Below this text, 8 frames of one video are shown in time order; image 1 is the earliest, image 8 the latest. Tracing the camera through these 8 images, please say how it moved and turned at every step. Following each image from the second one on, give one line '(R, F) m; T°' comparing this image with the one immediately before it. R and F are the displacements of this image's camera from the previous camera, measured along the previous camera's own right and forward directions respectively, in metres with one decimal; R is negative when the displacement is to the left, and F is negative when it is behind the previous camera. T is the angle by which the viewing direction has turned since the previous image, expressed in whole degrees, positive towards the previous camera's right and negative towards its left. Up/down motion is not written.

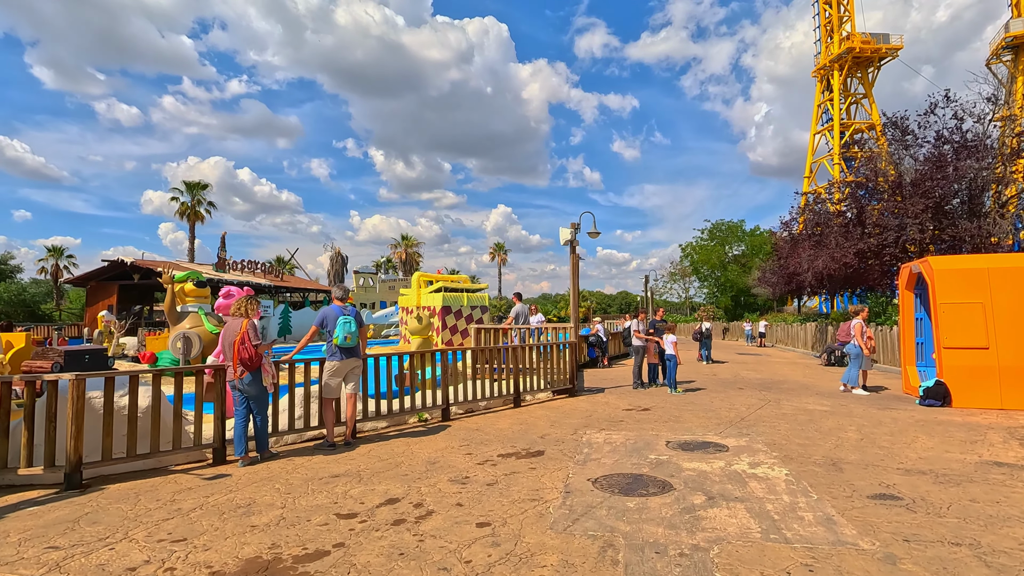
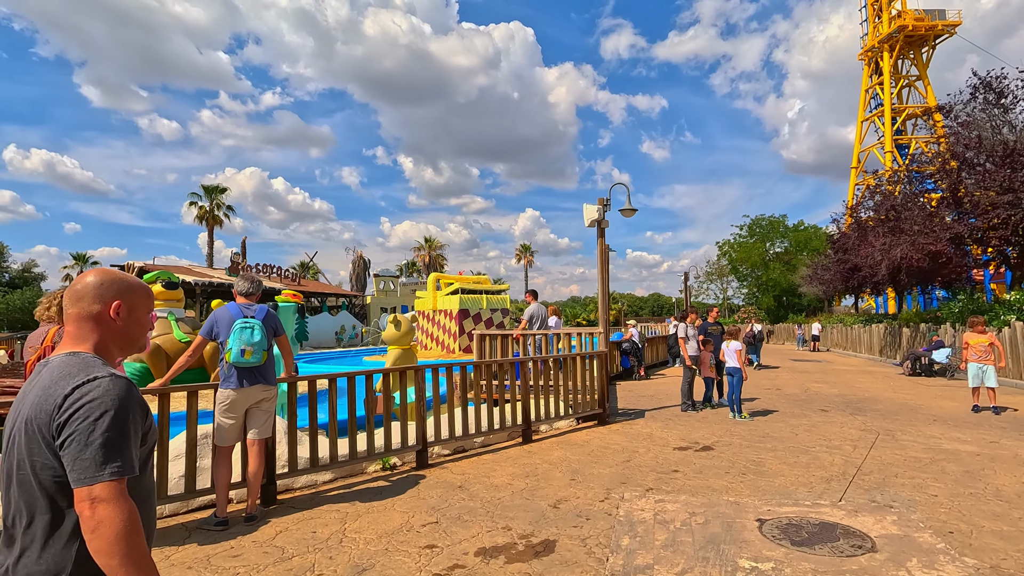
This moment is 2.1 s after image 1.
(+0.3, +2.4) m; -3°
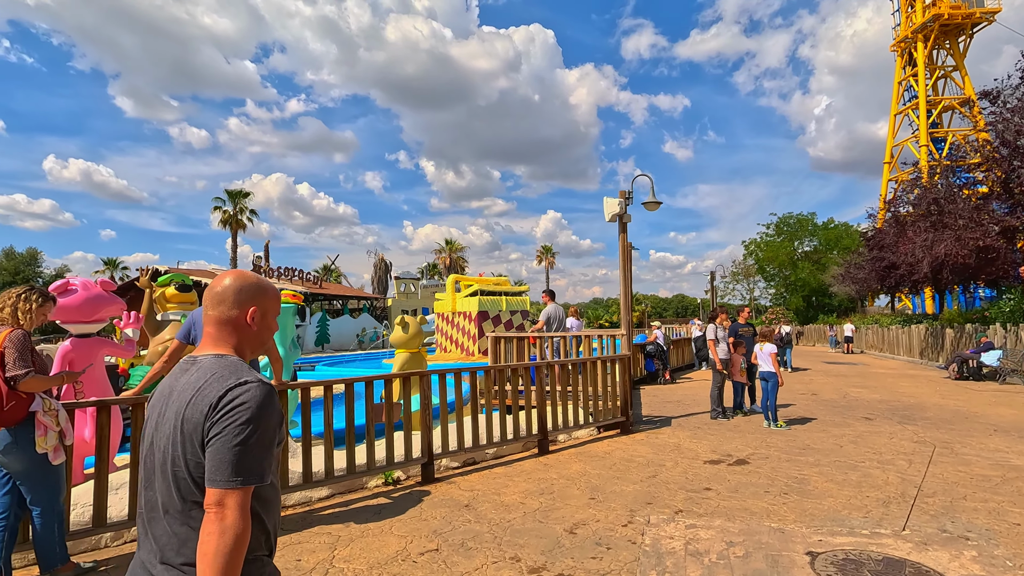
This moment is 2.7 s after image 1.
(+0.1, +0.5) m; -2°
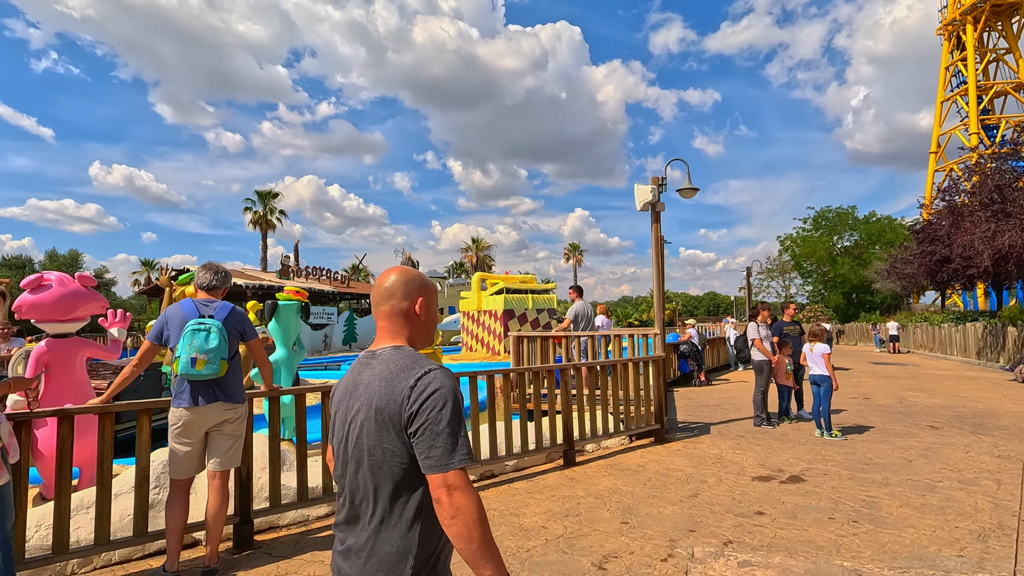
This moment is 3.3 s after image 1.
(+0.1, +0.6) m; -3°
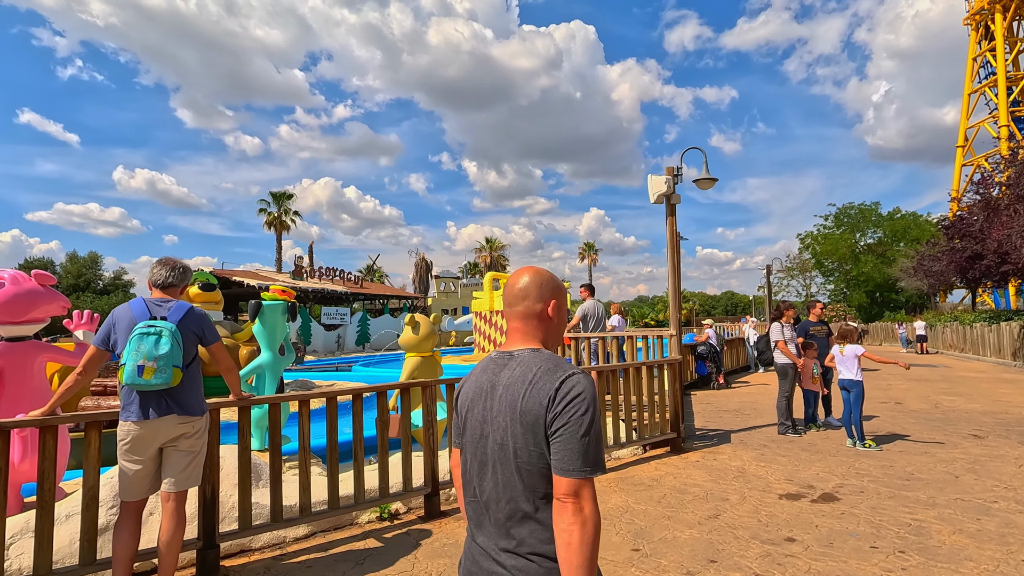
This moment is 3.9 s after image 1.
(+0.1, +0.4) m; -2°
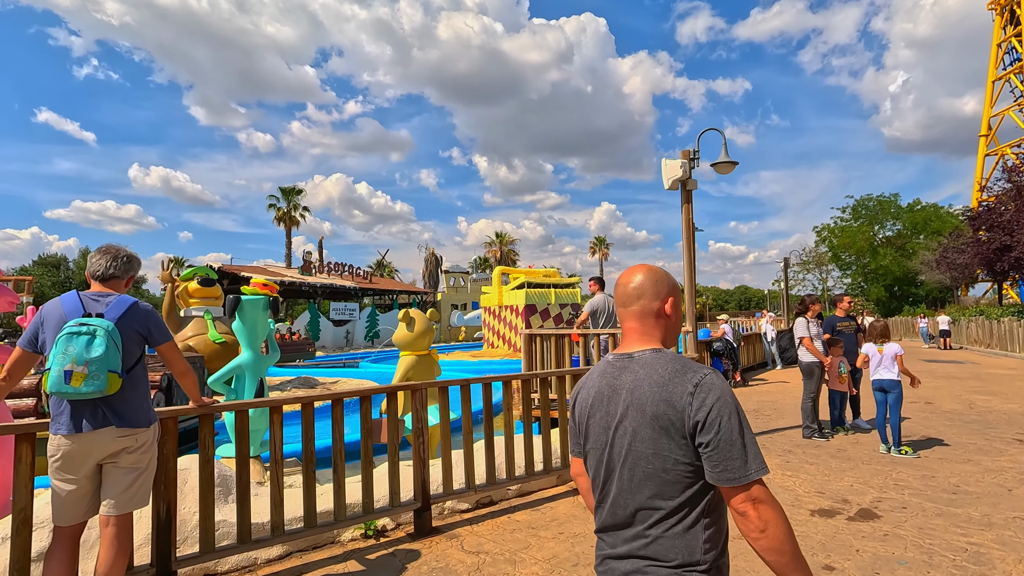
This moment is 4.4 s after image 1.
(+0.1, +0.5) m; -1°
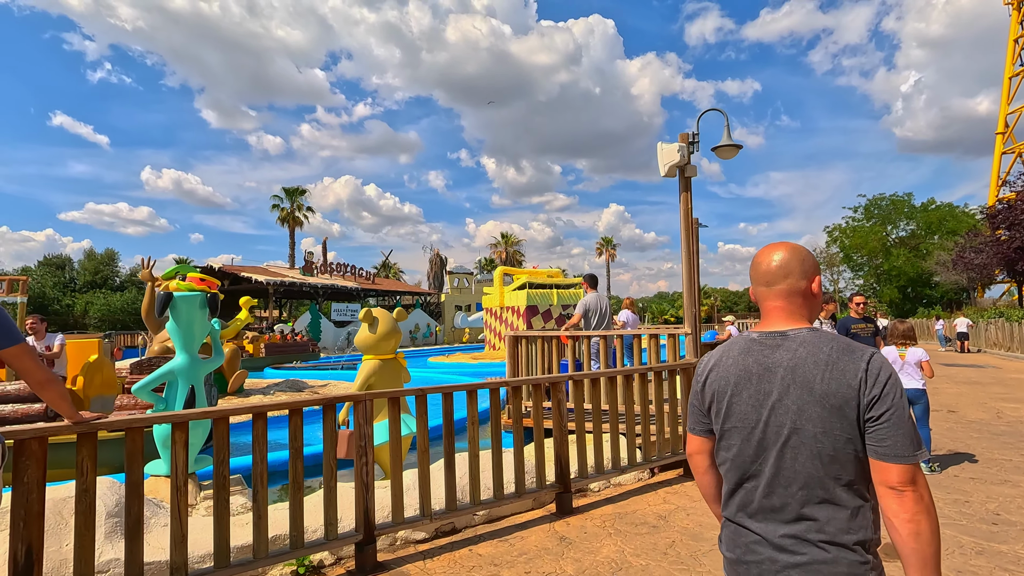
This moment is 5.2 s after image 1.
(+0.3, +0.6) m; -1°
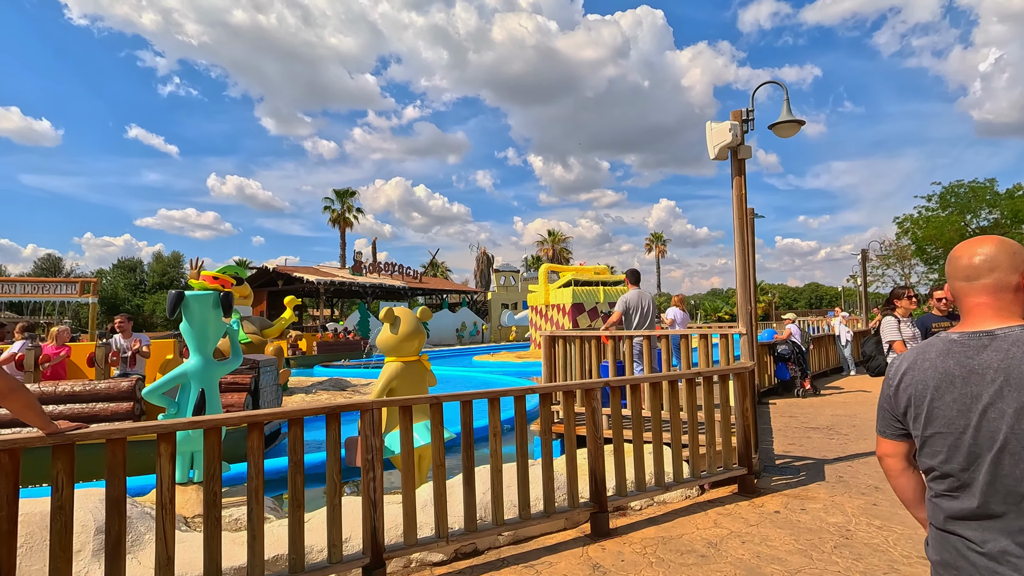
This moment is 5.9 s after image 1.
(+0.1, +0.4) m; -5°
